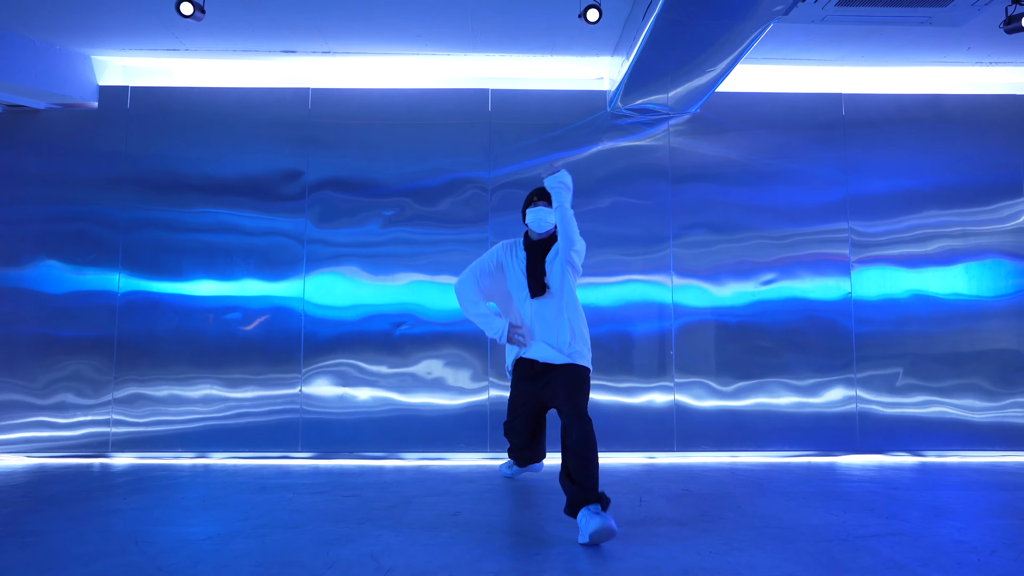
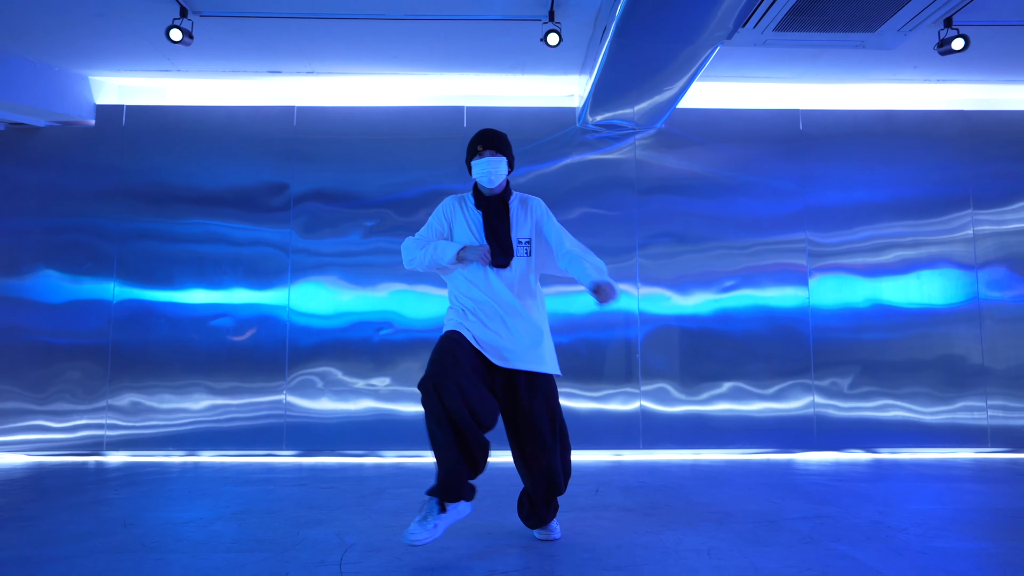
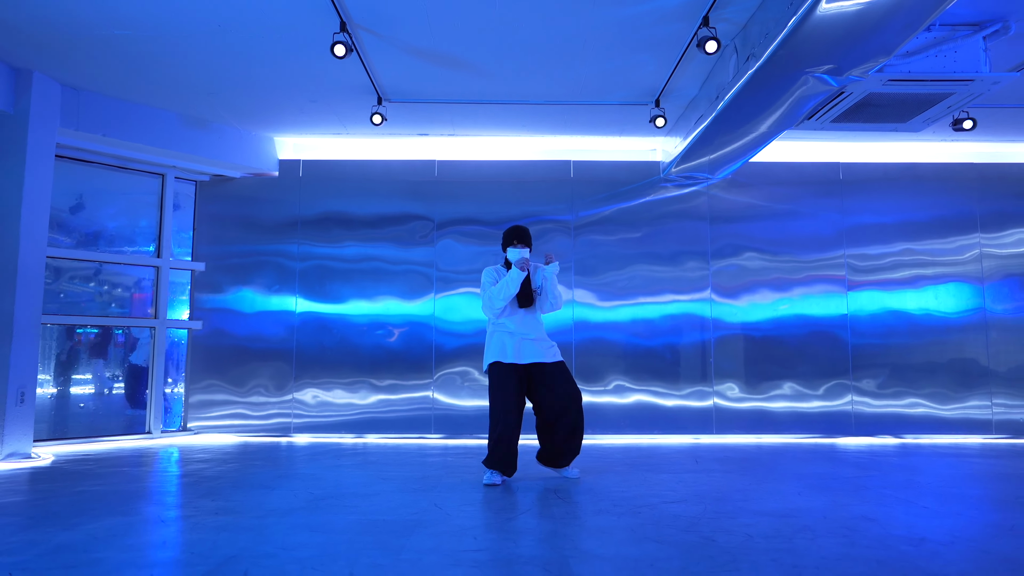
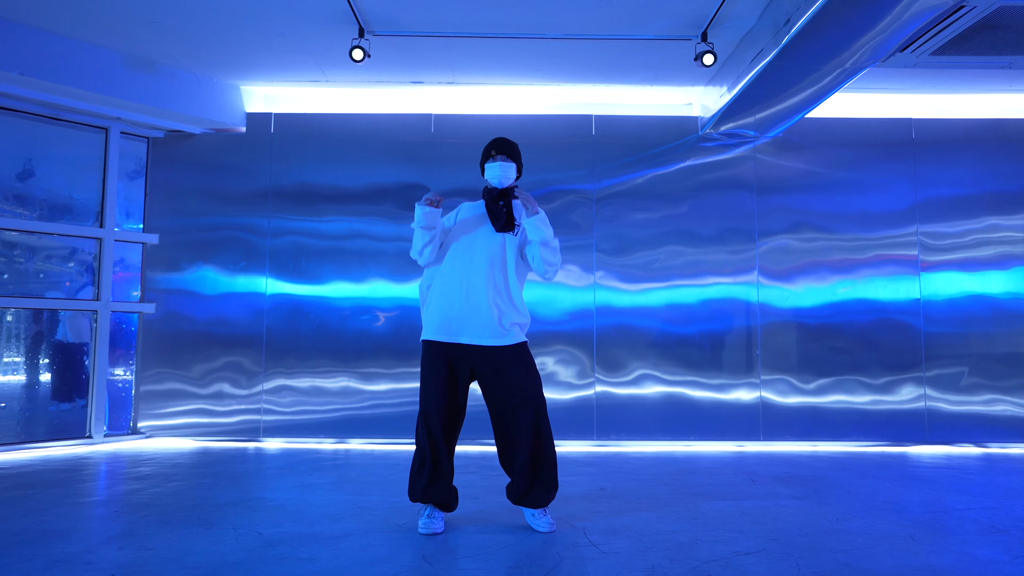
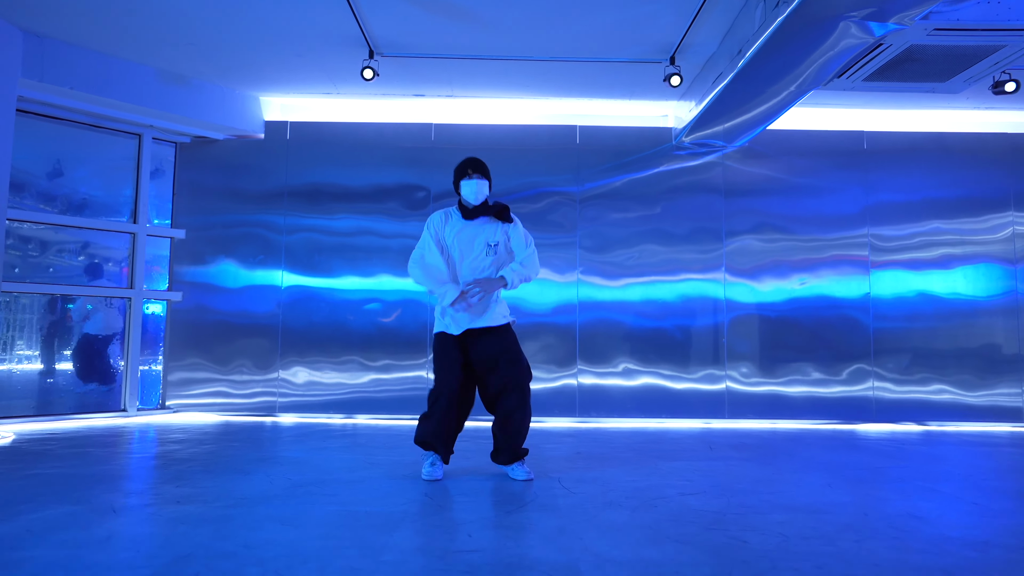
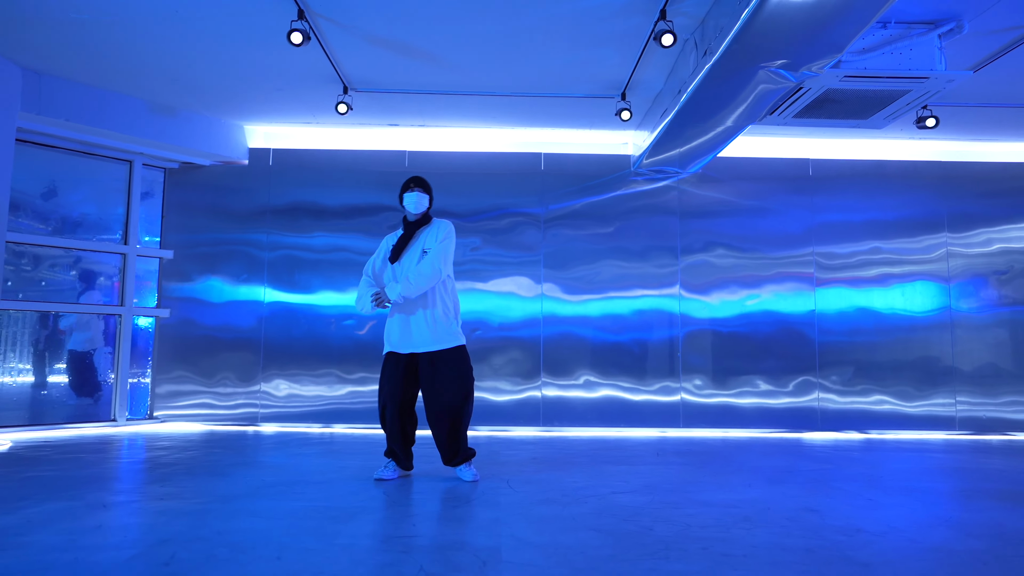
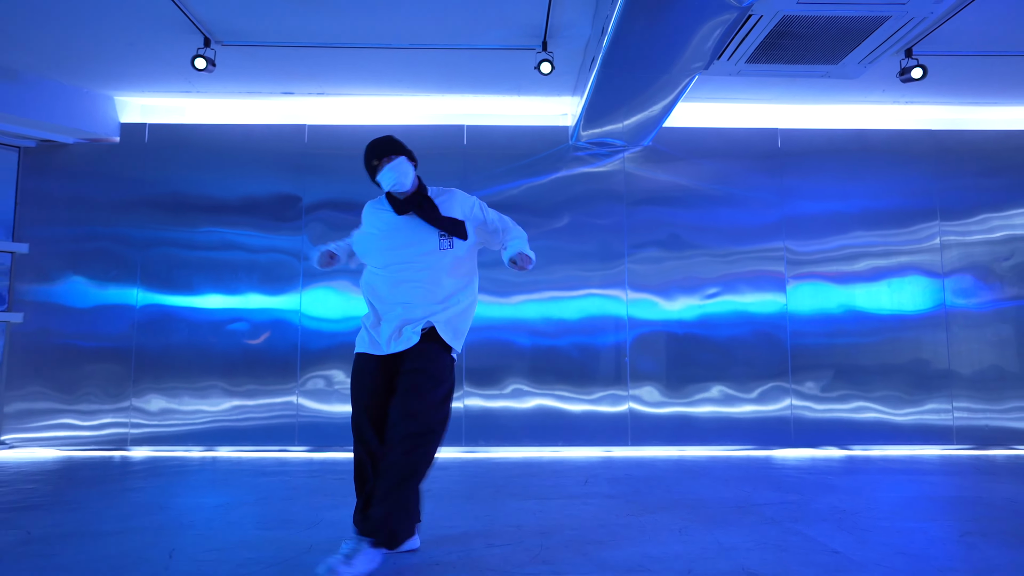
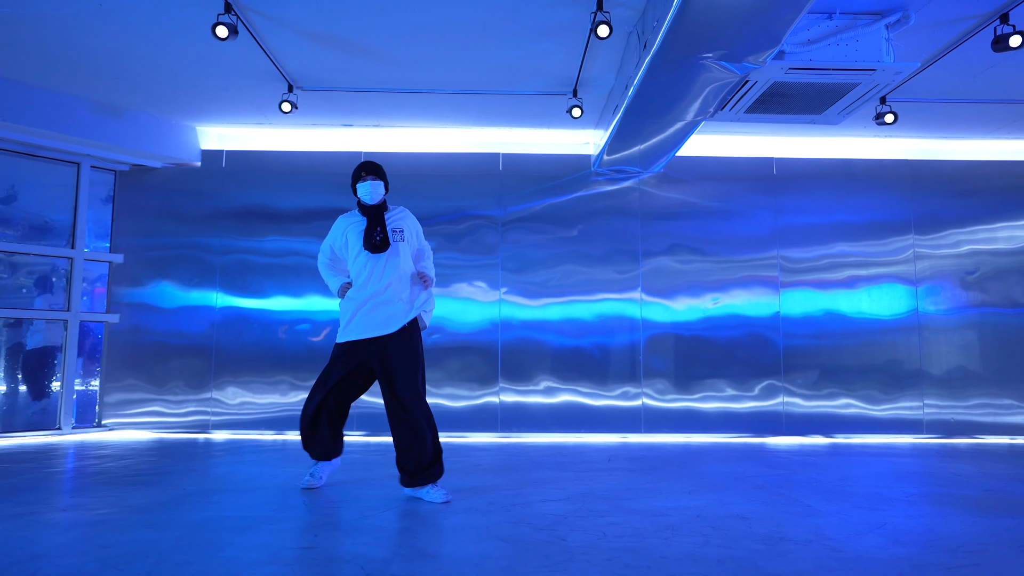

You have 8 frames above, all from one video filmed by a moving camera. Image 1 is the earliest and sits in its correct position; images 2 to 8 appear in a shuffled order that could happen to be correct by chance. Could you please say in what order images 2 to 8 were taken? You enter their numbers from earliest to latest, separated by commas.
2, 7, 8, 6, 5, 4, 3
